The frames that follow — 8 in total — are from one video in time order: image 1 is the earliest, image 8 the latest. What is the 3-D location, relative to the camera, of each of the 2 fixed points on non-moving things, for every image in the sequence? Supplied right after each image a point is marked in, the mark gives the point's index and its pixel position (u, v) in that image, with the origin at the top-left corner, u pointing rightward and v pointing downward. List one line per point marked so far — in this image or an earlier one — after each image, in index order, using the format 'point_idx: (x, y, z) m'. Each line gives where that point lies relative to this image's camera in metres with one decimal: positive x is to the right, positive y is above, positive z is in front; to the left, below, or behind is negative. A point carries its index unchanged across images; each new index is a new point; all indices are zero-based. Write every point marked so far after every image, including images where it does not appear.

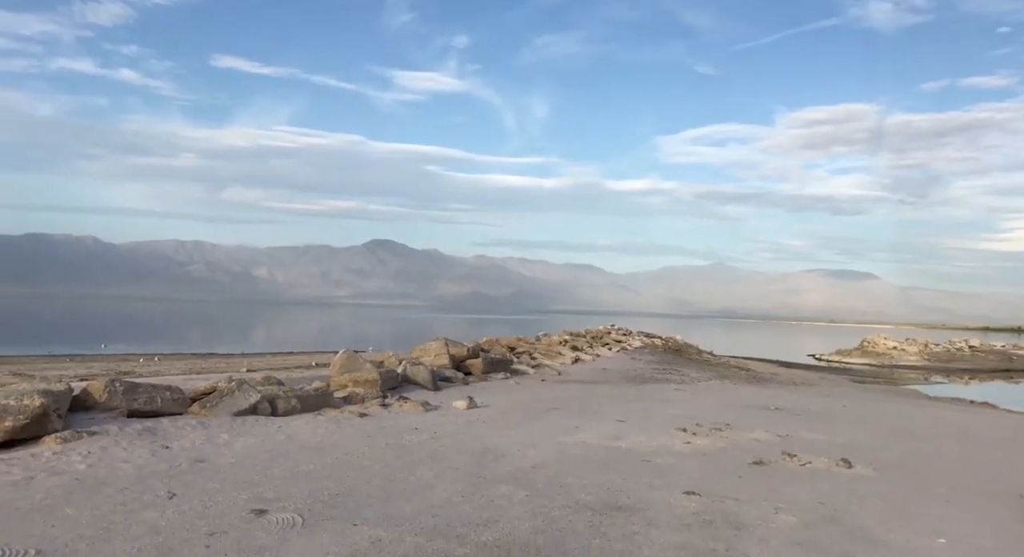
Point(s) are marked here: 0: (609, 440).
0: (+1.1, -1.9, +8.5) m
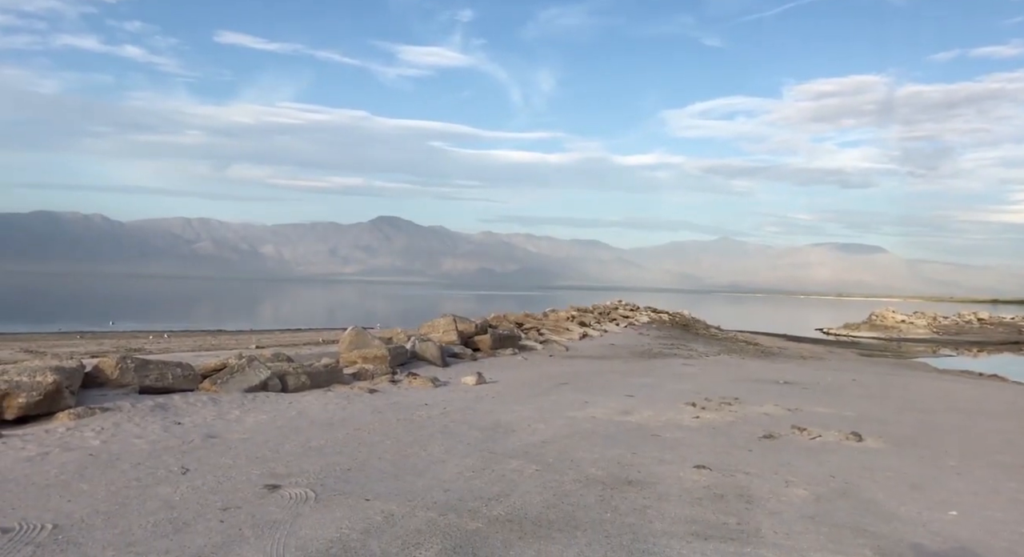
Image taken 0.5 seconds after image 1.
0: (+1.2, -1.6, +8.5) m
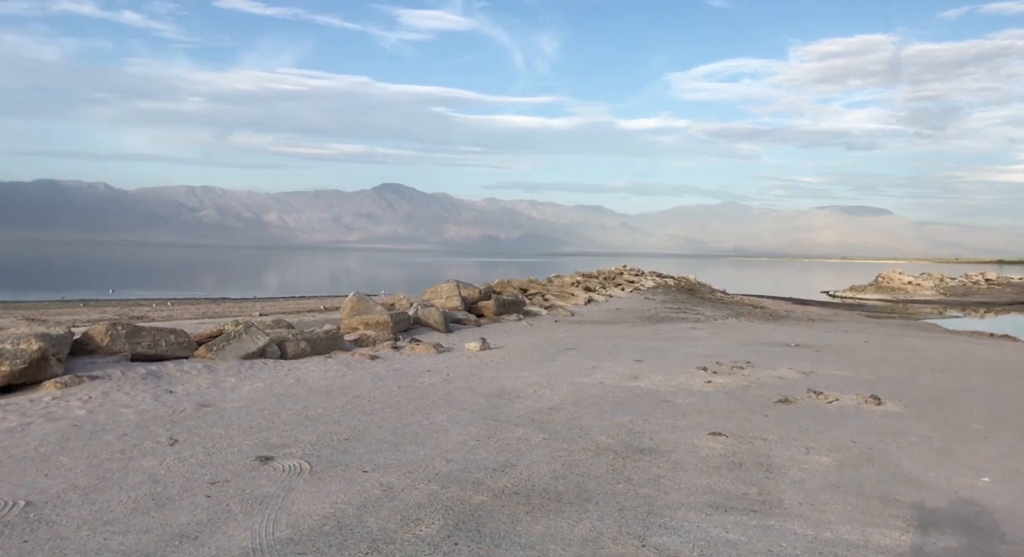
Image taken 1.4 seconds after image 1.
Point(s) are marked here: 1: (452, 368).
0: (+1.3, -1.1, +8.2) m
1: (-0.7, -1.0, +8.5) m
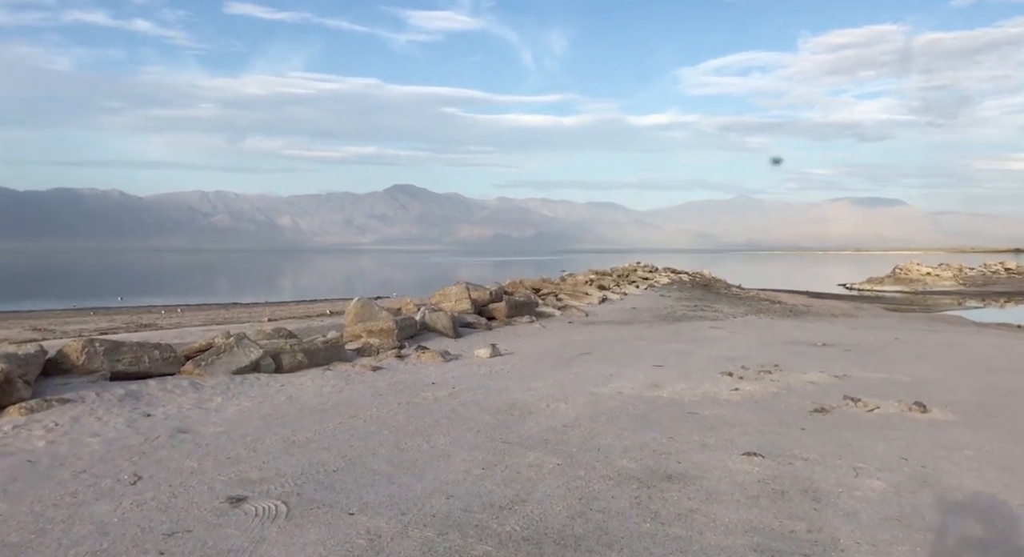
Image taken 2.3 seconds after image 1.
0: (+1.4, -1.2, +7.6) m
1: (-0.6, -1.1, +7.9) m
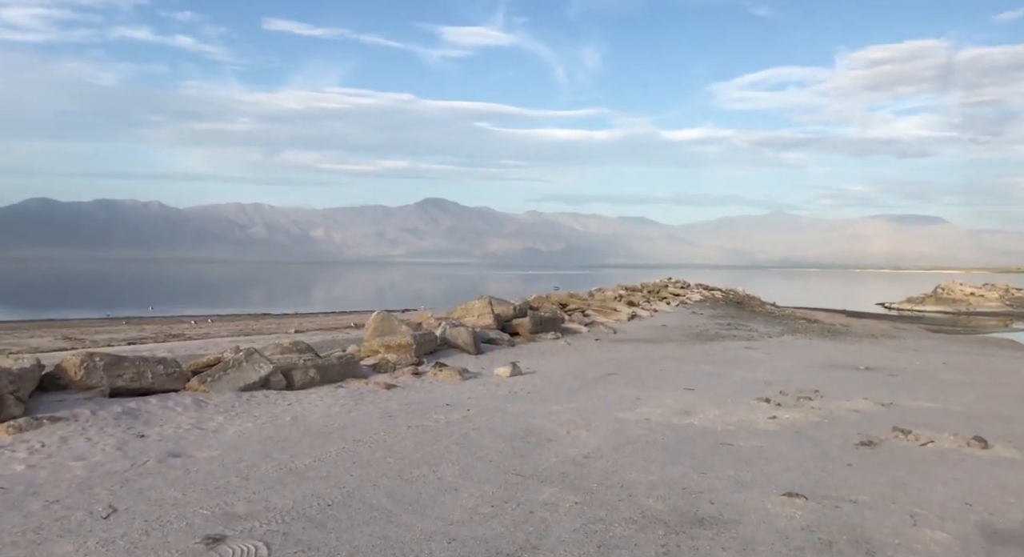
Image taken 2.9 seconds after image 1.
0: (+1.6, -1.3, +7.1) m
1: (-0.4, -1.2, +7.5) m
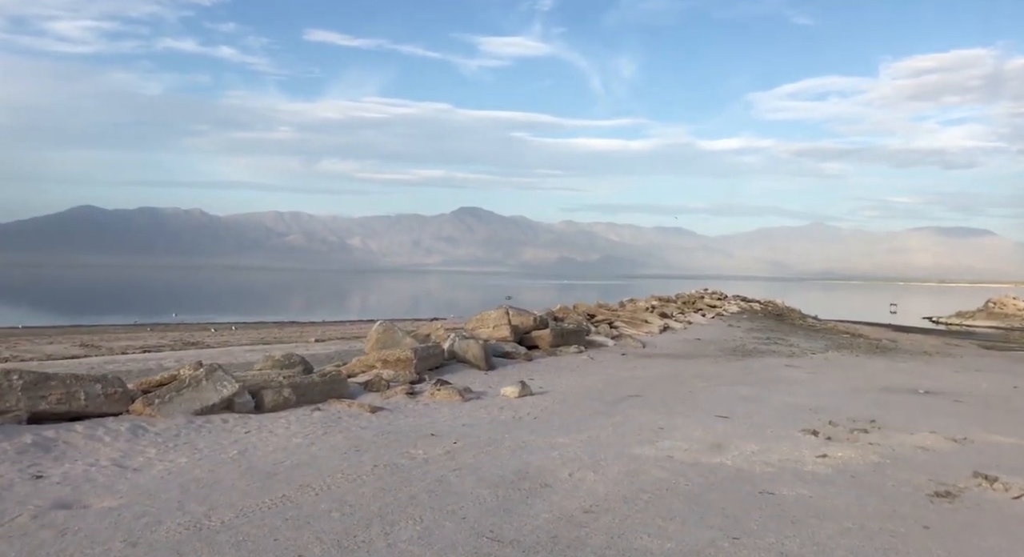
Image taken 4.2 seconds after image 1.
0: (+1.6, -1.4, +5.9) m
1: (-0.4, -1.3, +6.4) m
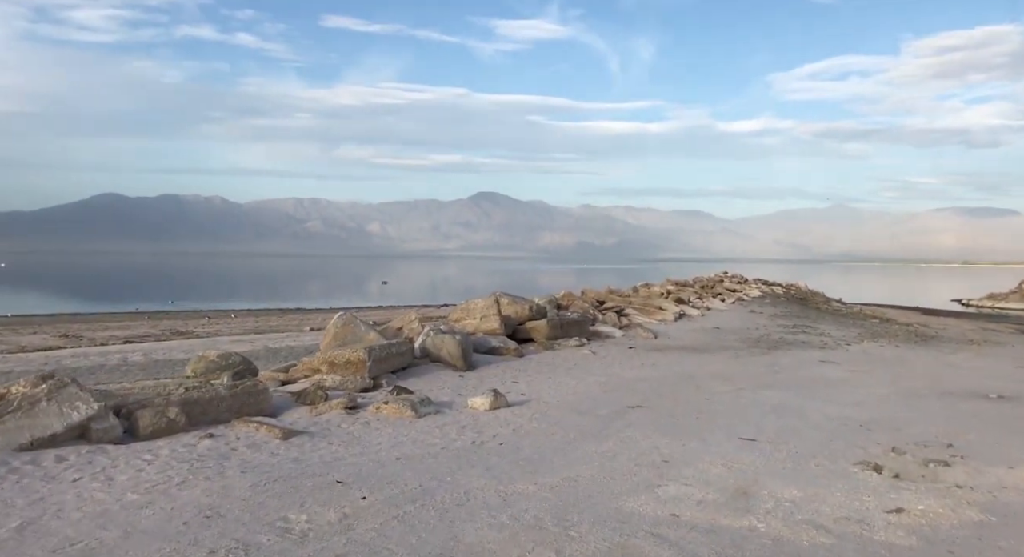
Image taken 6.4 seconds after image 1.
0: (+1.2, -1.3, +4.1) m
1: (-0.7, -1.2, +4.6) m
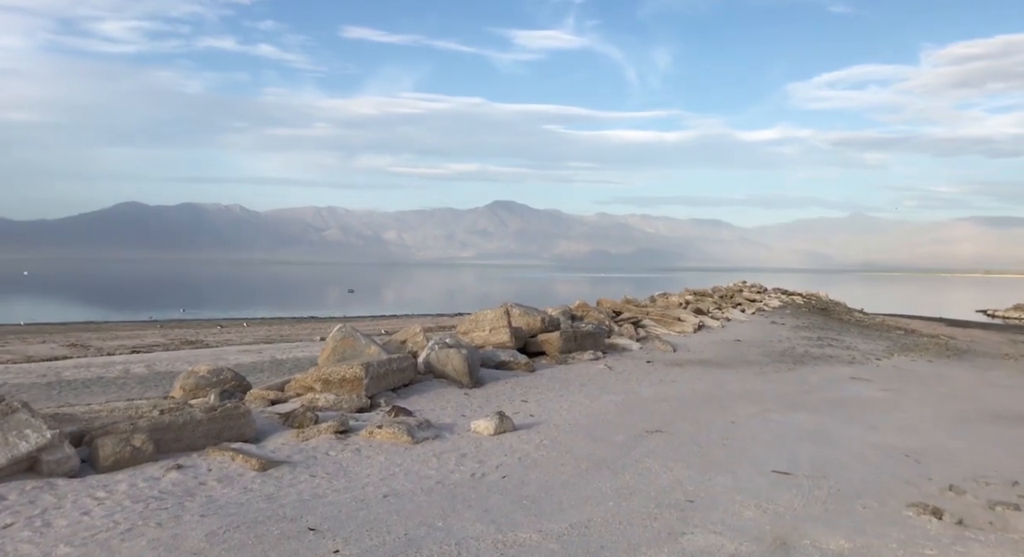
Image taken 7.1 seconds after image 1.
0: (+1.2, -1.4, +3.5) m
1: (-0.7, -1.3, +4.1) m
